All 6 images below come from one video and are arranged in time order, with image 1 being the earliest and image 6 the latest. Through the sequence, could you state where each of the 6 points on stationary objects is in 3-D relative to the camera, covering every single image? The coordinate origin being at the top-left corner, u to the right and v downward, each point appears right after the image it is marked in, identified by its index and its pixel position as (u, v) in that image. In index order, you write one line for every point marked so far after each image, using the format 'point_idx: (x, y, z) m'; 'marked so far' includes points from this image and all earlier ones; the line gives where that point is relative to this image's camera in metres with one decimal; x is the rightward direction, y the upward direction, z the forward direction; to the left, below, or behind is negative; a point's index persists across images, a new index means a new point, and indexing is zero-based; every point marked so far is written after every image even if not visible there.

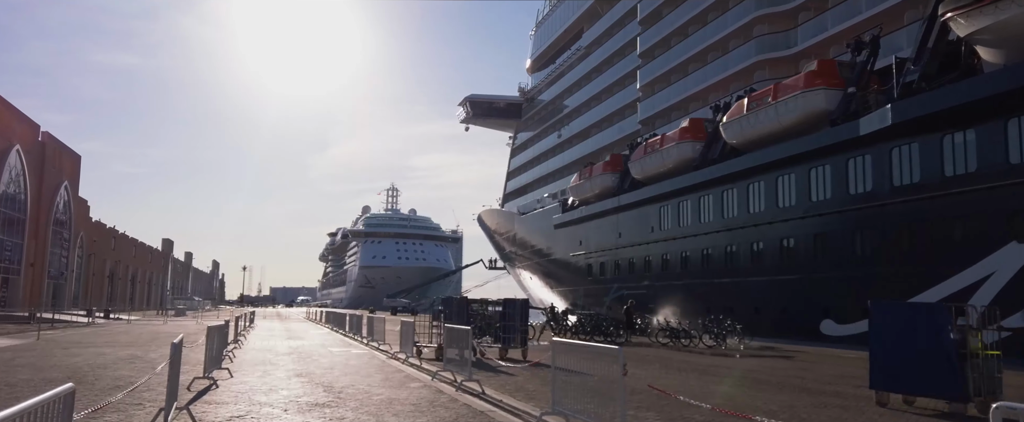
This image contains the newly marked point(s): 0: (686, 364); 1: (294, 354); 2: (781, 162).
0: (+3.0, -2.6, +11.3) m
1: (-4.4, -3.0, +13.6) m
2: (+6.2, +1.1, +15.2) m
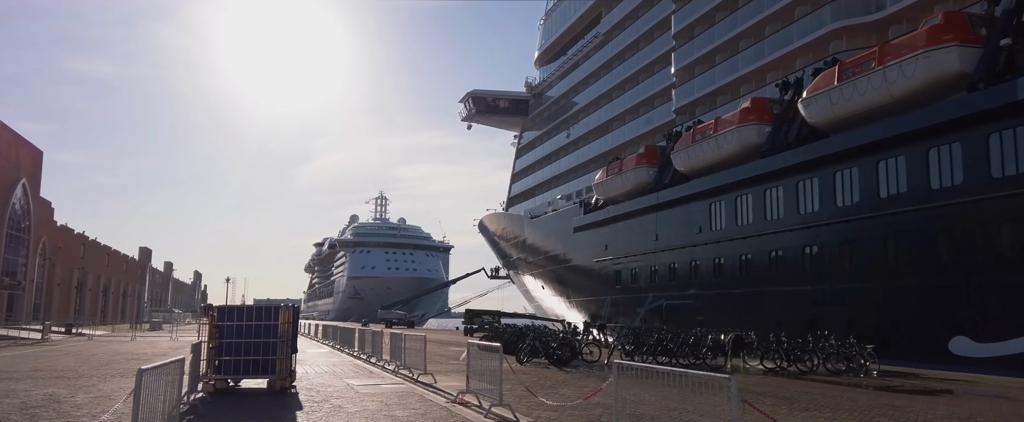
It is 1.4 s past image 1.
0: (+3.9, -2.4, +8.5) m
1: (-3.5, -2.8, +10.6) m
2: (+7.1, +1.3, +12.5) m
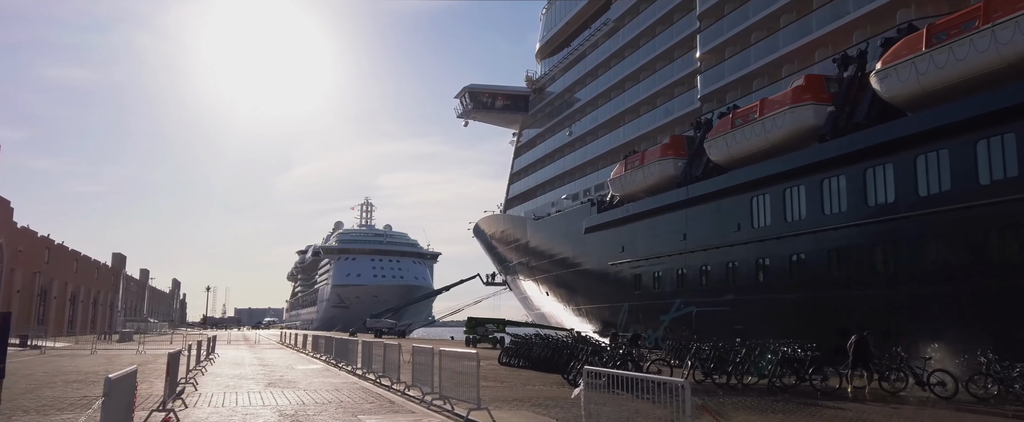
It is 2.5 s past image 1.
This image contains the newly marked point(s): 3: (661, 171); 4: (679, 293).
0: (+4.6, -2.1, +6.4) m
1: (-2.9, -2.5, +8.3) m
2: (+7.6, +1.5, +10.6) m
3: (+4.3, +1.2, +19.3) m
4: (+4.8, -2.4, +19.0) m
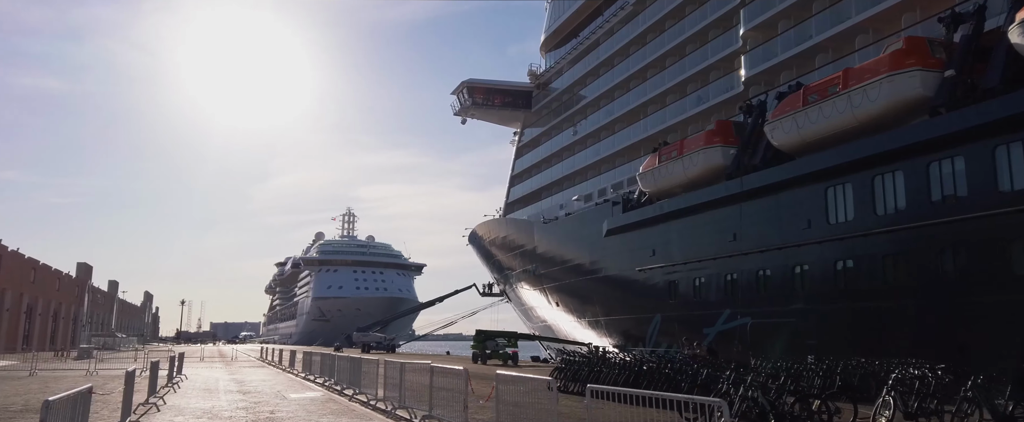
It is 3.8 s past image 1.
0: (+5.5, -1.8, +3.9) m
1: (-2.0, -2.2, +5.6) m
2: (+8.4, +1.8, +8.2) m
3: (+4.9, +1.3, +16.8) m
4: (+5.4, -2.2, +16.4) m
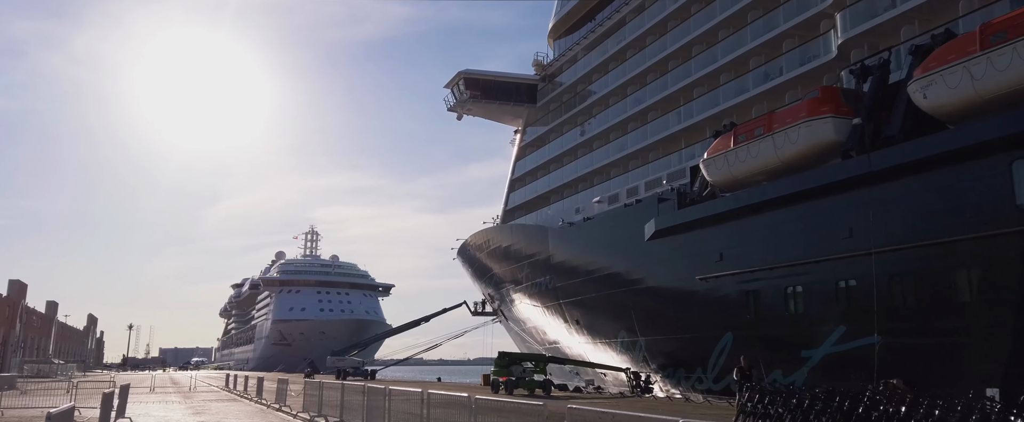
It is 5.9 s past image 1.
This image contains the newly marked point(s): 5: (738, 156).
0: (+7.4, -1.1, +0.4) m
1: (-0.3, -1.5, +1.7) m
2: (+10.0, +2.3, +5.1) m
3: (+6.0, +1.5, +13.5) m
4: (+6.5, -2.0, +13.0) m
5: (+5.1, +1.2, +15.2) m
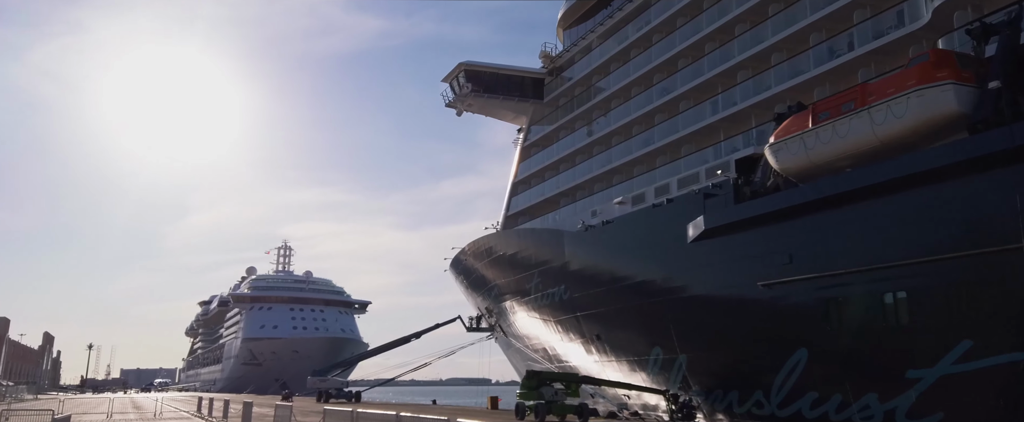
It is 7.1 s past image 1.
0: (+8.7, -0.5, -1.9) m
1: (+1.0, -1.0, -0.9) m
2: (+11.2, +2.7, +2.9) m
3: (+6.8, +1.7, +11.2) m
4: (+7.3, -1.8, +10.6) m
5: (+5.9, +1.4, +12.8) m
